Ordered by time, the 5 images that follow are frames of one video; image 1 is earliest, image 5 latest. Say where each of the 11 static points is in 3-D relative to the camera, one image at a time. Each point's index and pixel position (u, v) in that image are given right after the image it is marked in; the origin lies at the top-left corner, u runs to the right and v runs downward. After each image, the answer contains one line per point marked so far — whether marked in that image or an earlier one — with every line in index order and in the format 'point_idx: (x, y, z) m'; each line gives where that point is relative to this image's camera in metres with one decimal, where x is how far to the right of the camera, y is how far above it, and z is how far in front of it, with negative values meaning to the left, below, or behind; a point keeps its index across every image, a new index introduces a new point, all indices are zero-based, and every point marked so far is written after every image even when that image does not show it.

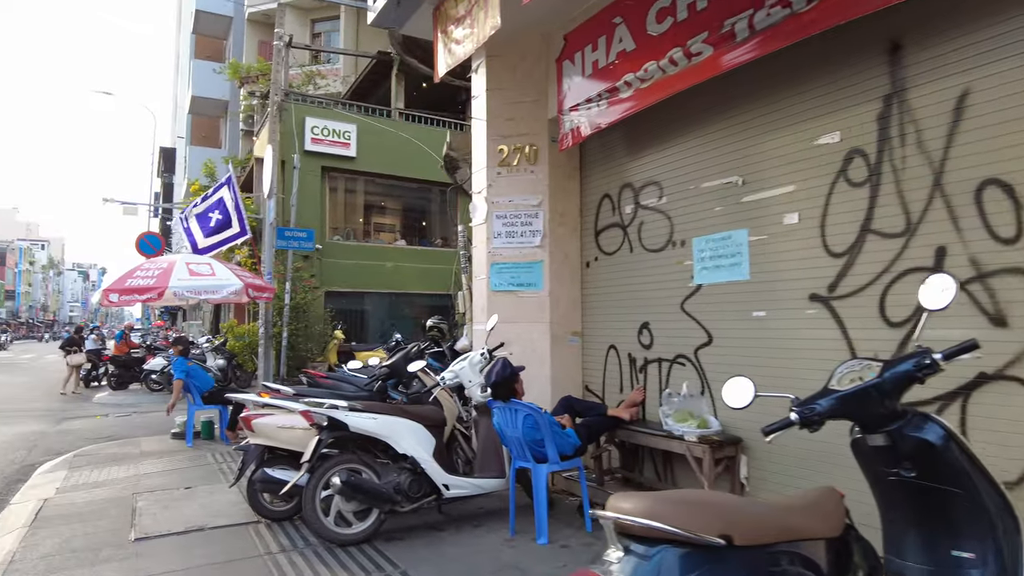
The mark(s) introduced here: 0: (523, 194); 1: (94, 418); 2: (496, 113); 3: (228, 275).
0: (+0.1, +0.8, +5.6) m
1: (-7.1, -2.2, +11.2) m
2: (-0.1, +1.5, +5.8) m
3: (-3.5, +0.2, +8.1) m
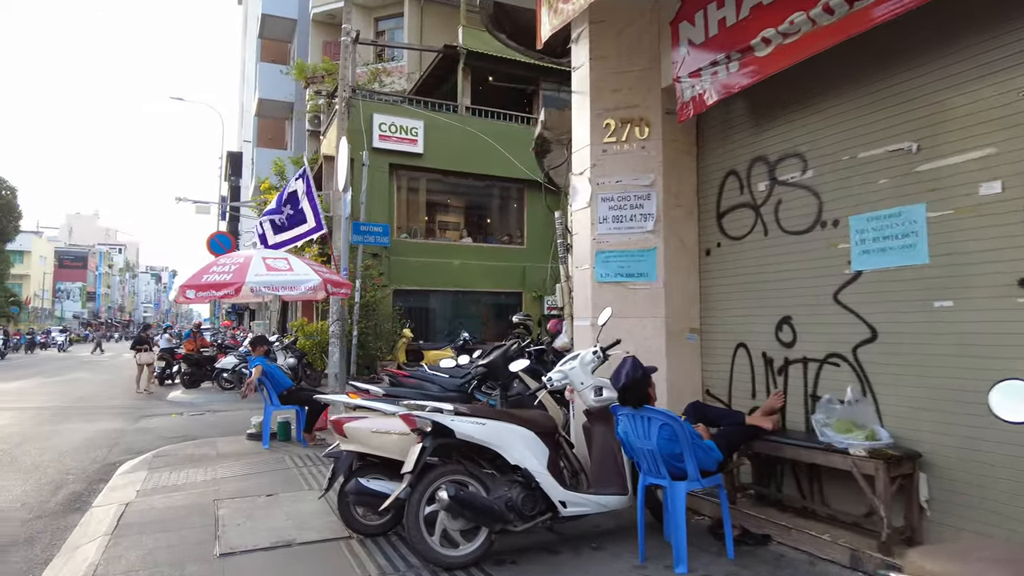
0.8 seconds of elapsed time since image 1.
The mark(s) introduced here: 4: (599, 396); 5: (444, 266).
0: (+0.9, +0.9, +5.0) m
1: (-5.8, -2.2, +11.2) m
2: (+0.7, +1.6, +5.2) m
3: (-2.4, +0.2, +7.8) m
4: (+0.6, -0.7, +4.3) m
5: (-1.7, +0.6, +17.0) m
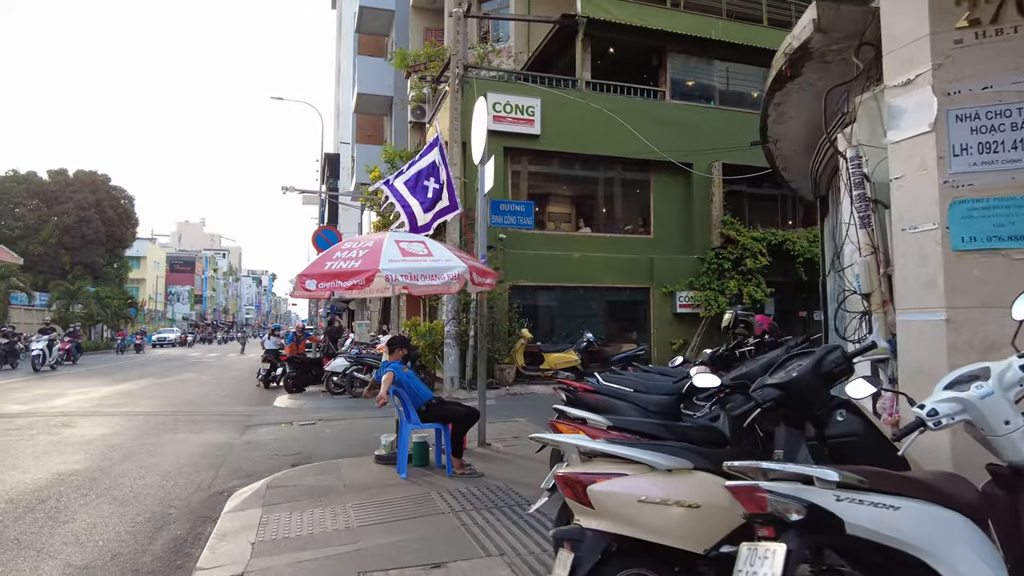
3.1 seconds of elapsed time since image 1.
0: (+2.4, +1.0, +3.1) m
1: (-3.5, -2.1, +10.1) m
2: (+2.1, +1.7, +3.3) m
3: (-0.6, +0.3, +6.2) m
4: (+1.9, -0.6, +2.4) m
5: (+1.2, +0.7, +15.3) m
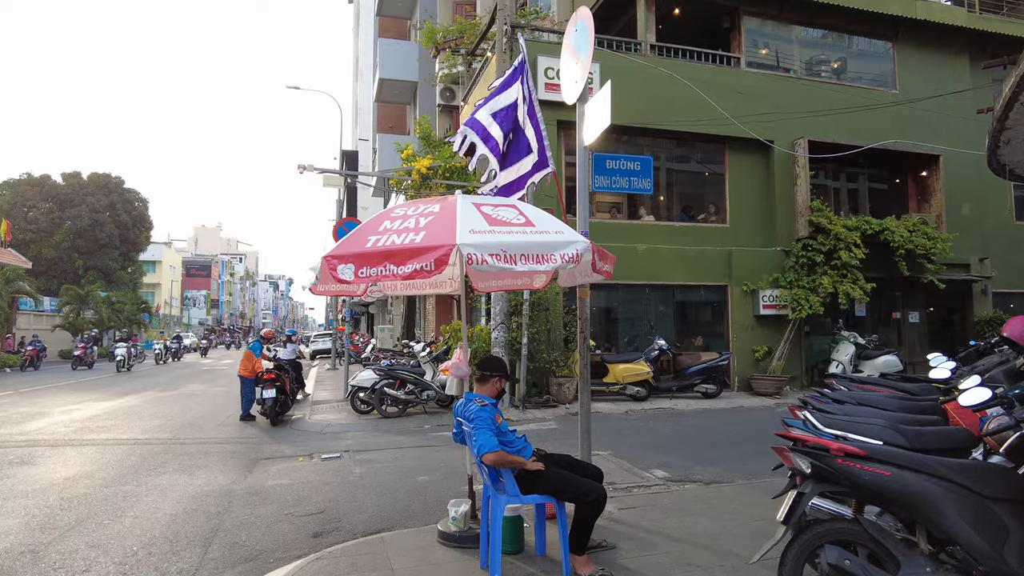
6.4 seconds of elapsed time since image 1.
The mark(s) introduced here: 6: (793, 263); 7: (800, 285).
0: (+3.1, +1.1, +0.8) m
1: (-2.6, -2.1, +7.9) m
2: (+2.9, +1.8, +1.0) m
3: (+0.2, +0.4, +4.0) m
4: (+2.7, -0.5, +0.1) m
5: (+2.3, +0.7, +13.0) m
6: (+5.7, +0.5, +13.5) m
7: (+5.8, +0.1, +13.4) m
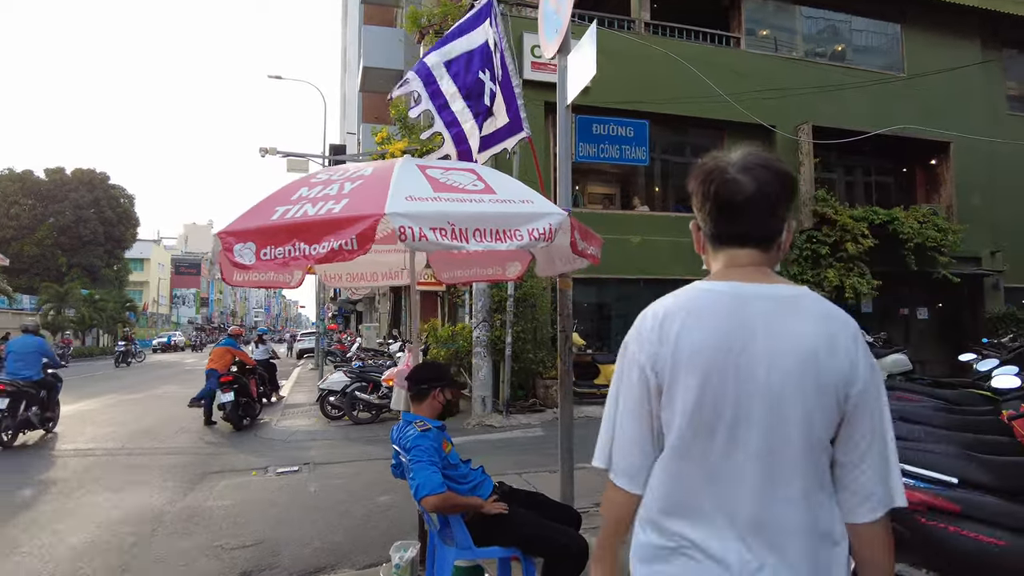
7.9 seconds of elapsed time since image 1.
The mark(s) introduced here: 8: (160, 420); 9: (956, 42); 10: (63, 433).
0: (+3.0, +1.2, 0.0) m
1: (-2.8, -2.0, +7.0) m
2: (+2.8, +1.9, +0.1) m
3: (0.0, +0.4, +3.1) m
4: (+2.5, -0.4, -0.7) m
5: (+2.0, +0.8, +12.2) m
6: (+5.4, +0.6, +12.7) m
7: (+5.5, +0.2, +12.6) m
8: (-6.0, -2.2, +11.0) m
9: (+10.0, +5.6, +15.0) m
10: (-6.6, -2.1, +9.6) m
